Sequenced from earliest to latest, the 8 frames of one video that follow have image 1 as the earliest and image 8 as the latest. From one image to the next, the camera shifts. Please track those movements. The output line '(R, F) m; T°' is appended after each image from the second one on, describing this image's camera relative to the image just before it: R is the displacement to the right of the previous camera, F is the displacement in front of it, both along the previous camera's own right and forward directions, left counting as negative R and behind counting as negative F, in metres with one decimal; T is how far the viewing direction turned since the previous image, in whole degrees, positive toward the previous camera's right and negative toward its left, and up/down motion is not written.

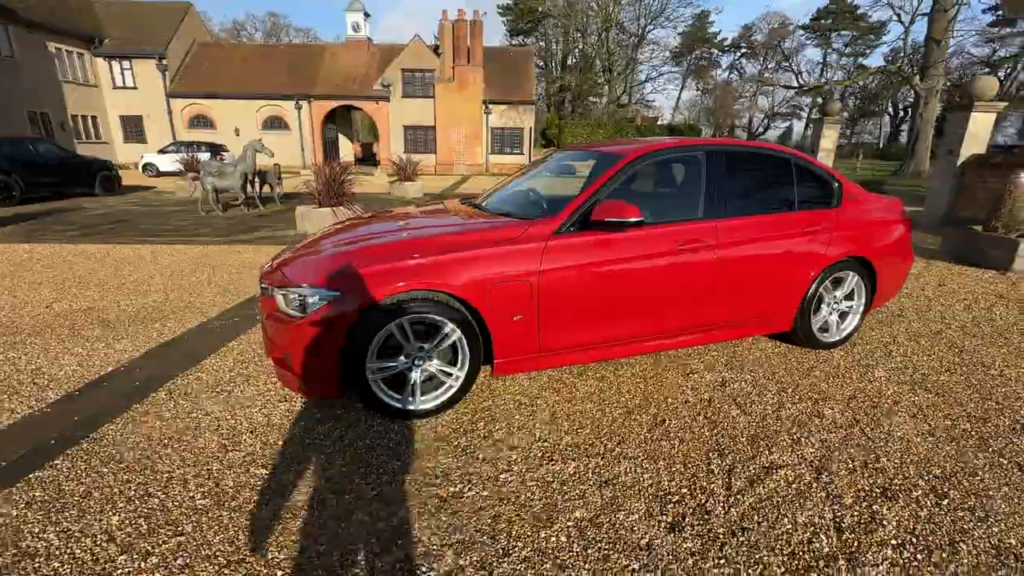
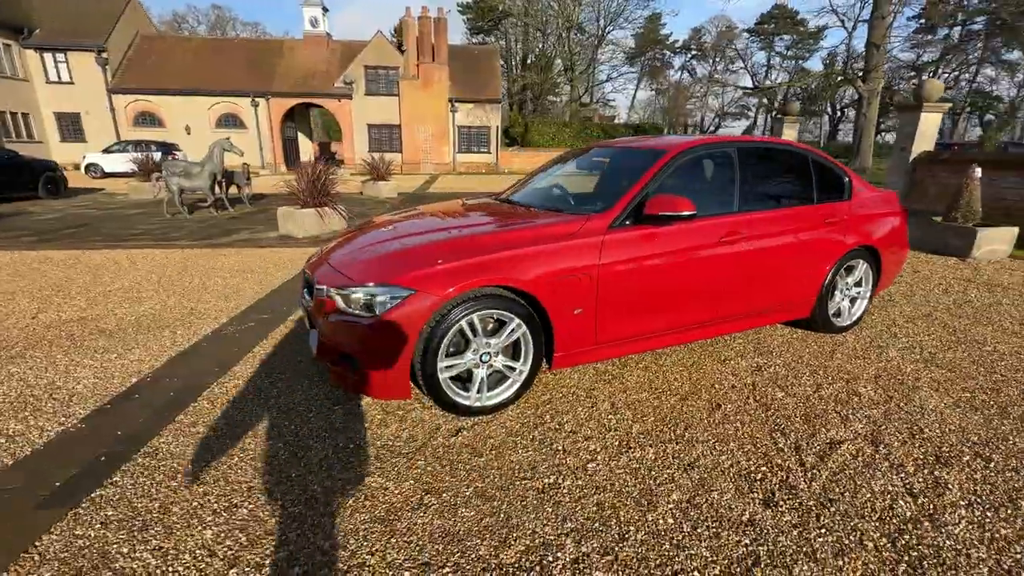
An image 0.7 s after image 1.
(-0.6, 0.0) m; +5°
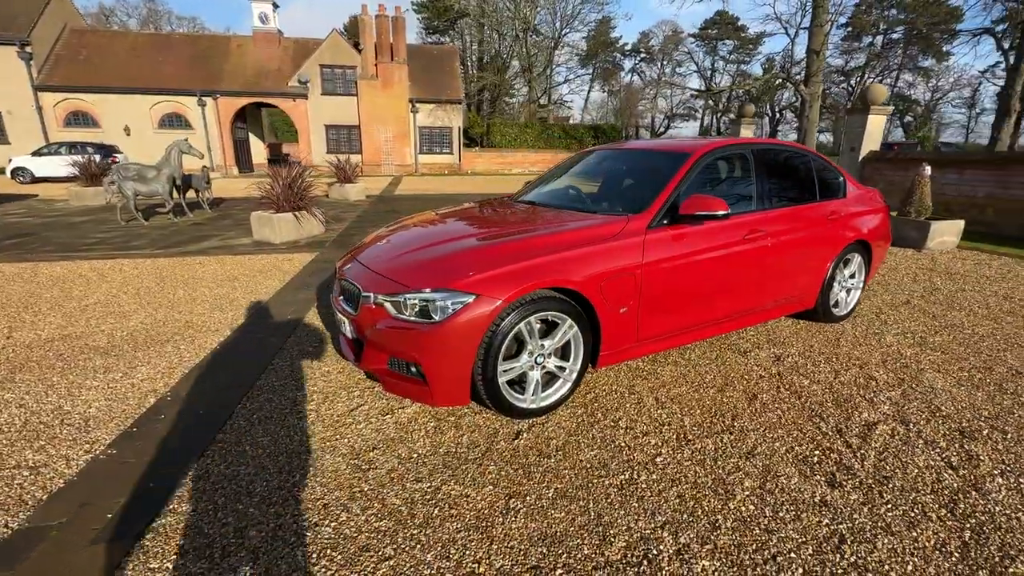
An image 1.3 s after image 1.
(-0.5, 0.0) m; +5°
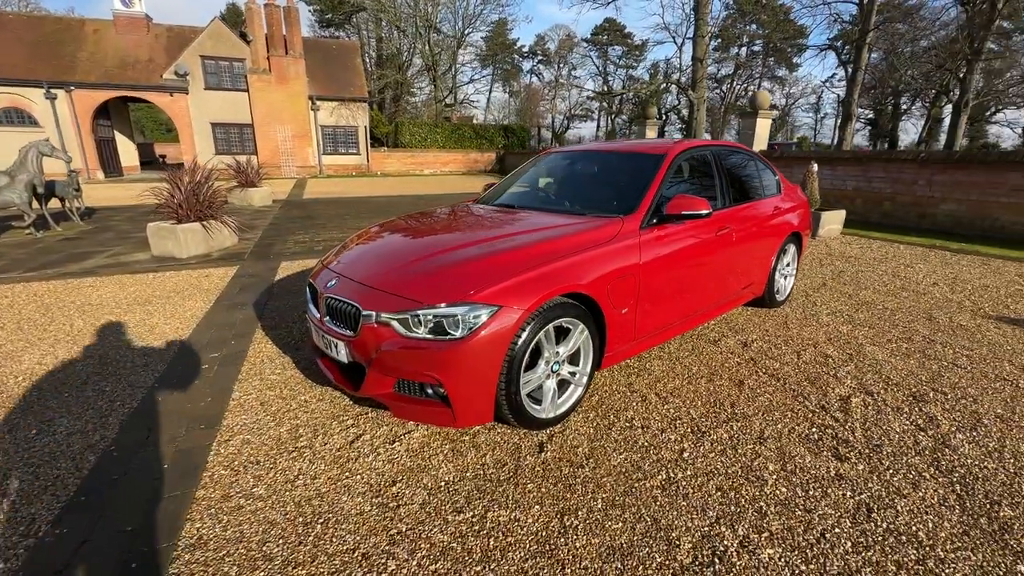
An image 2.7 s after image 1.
(-0.5, +0.1) m; +11°
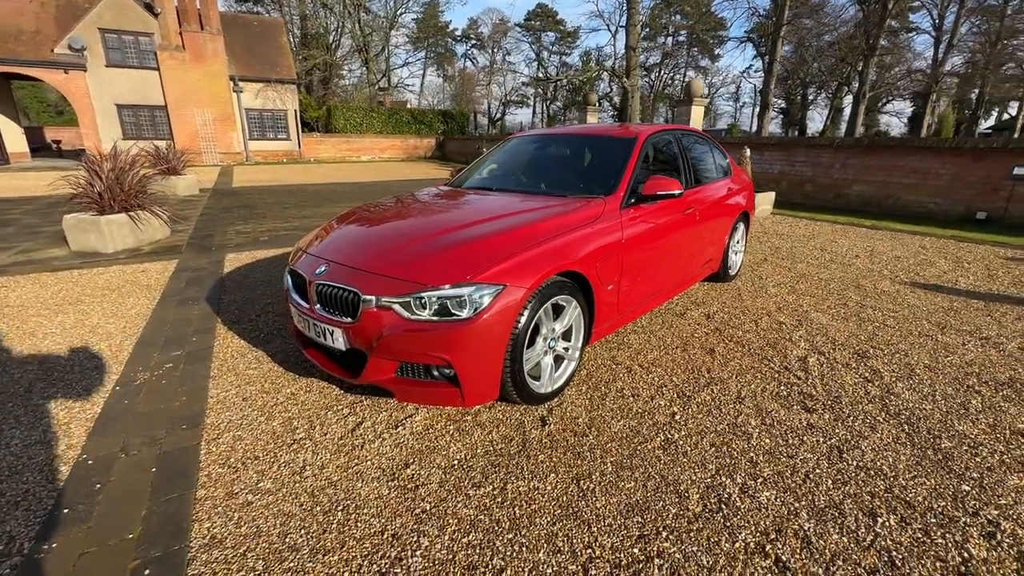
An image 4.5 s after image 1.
(-0.3, 0.0) m; +7°
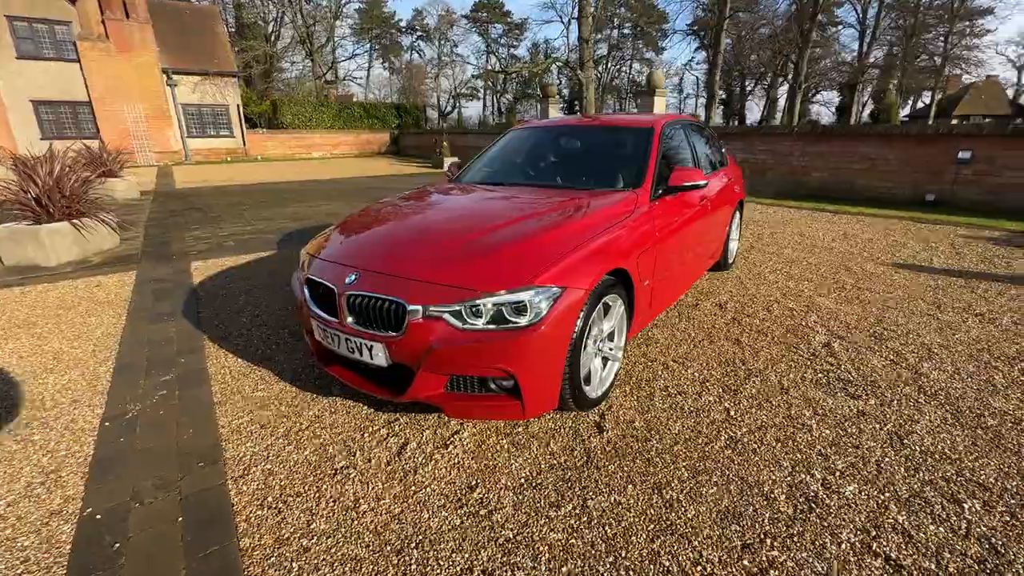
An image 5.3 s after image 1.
(-0.5, +0.2) m; +5°
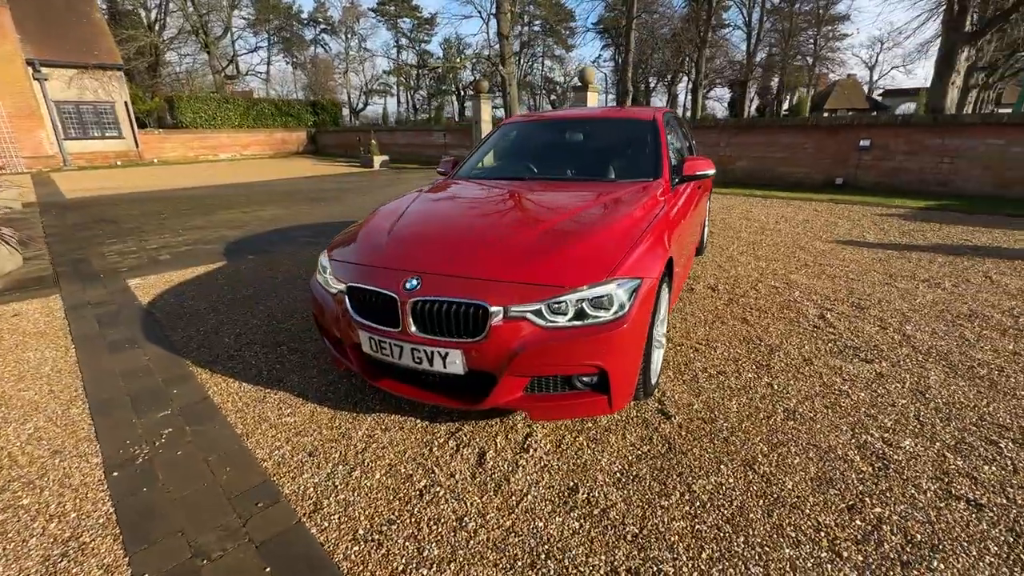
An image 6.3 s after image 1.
(-0.7, +0.1) m; +9°
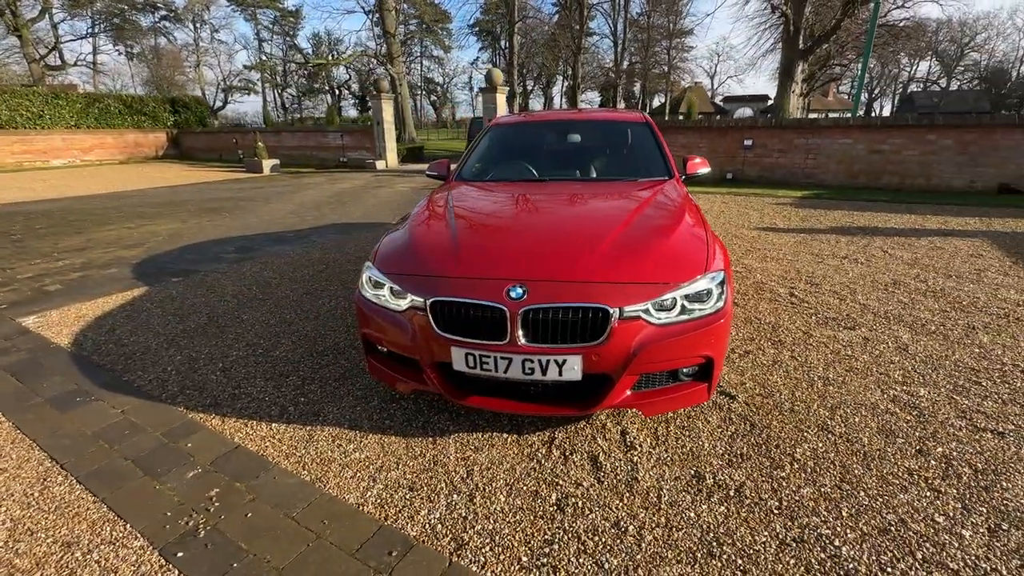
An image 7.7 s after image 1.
(-1.0, +0.2) m; +13°
